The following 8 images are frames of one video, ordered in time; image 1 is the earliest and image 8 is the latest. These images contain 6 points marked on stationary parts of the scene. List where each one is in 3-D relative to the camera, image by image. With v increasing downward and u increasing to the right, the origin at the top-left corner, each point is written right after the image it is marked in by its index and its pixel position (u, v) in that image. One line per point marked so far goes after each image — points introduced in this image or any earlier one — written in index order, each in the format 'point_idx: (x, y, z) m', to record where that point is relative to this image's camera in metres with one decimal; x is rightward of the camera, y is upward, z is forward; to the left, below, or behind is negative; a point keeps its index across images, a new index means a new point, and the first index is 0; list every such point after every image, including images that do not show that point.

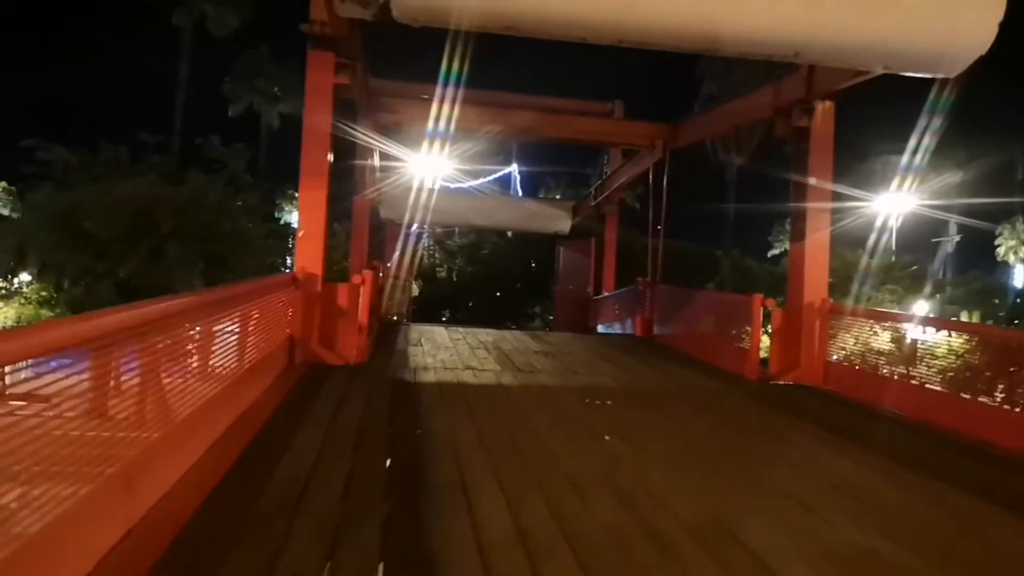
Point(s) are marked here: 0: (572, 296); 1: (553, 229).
0: (+1.3, -0.2, +16.3) m
1: (+1.0, +1.5, +18.6) m
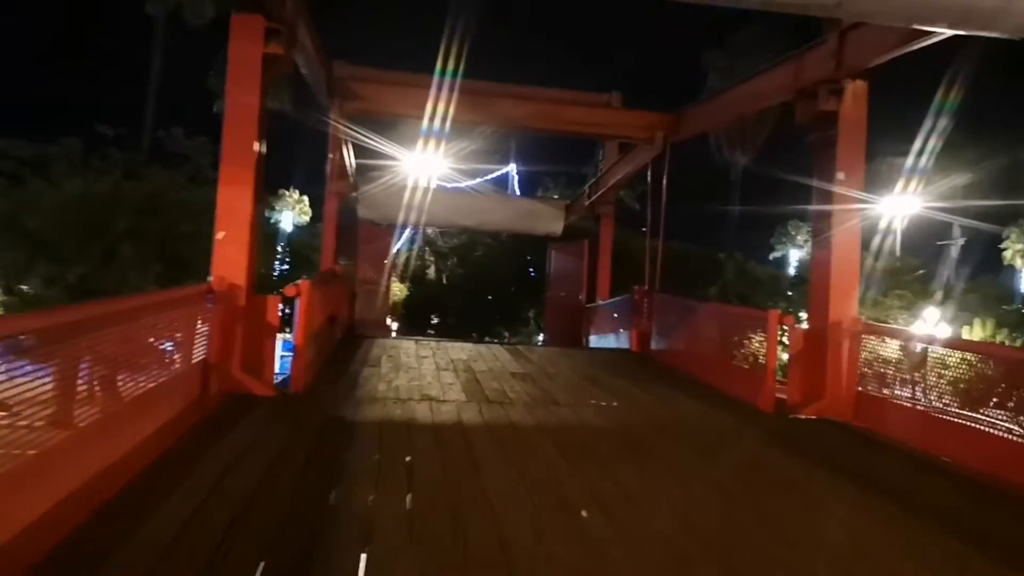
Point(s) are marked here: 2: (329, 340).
0: (+1.0, -0.3, +15.0) m
1: (+0.8, +1.3, +17.3) m
2: (-2.2, -0.6, +9.0) m
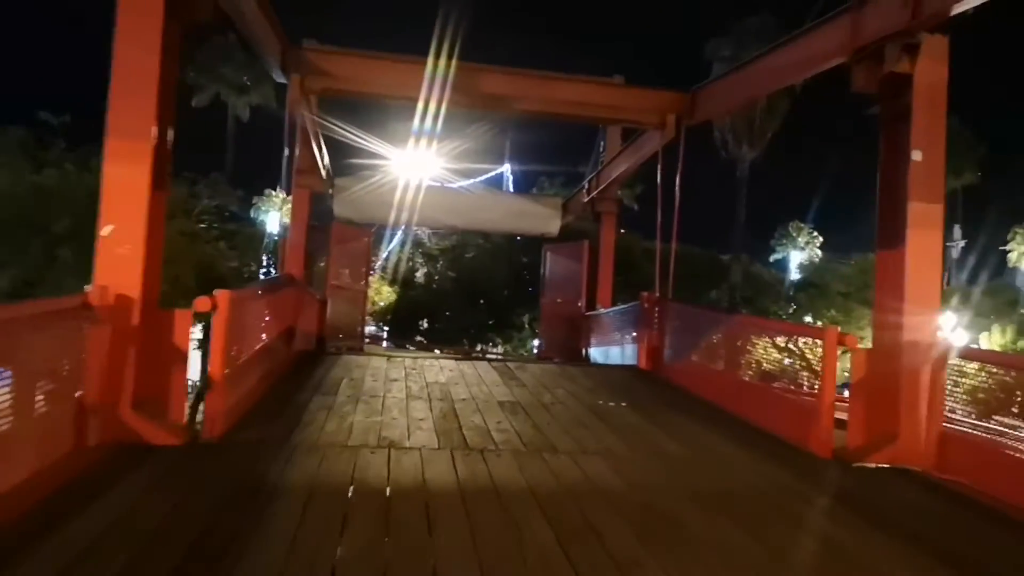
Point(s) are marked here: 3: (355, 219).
0: (+0.9, -0.4, +13.5) m
1: (+0.6, +1.2, +15.8) m
2: (-2.3, -0.7, +7.5) m
3: (-3.2, +1.4, +15.3) m
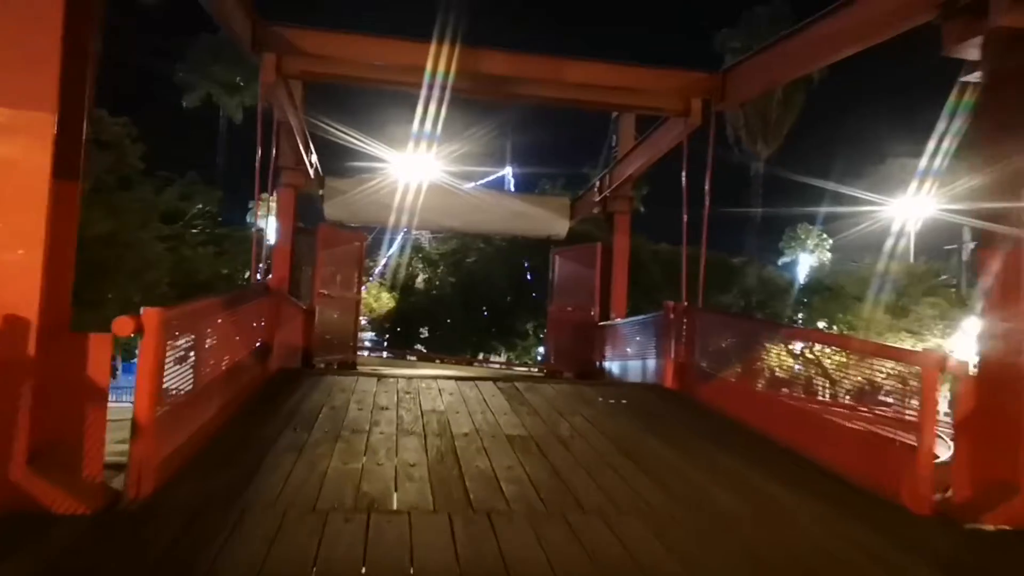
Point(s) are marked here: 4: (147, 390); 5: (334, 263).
0: (+0.9, -0.5, +12.4) m
1: (+0.7, +1.1, +14.7) m
2: (-2.3, -0.8, +6.4) m
3: (-3.1, +1.2, +14.2) m
4: (-1.8, -0.5, +3.7) m
5: (-2.8, +0.4, +11.6) m
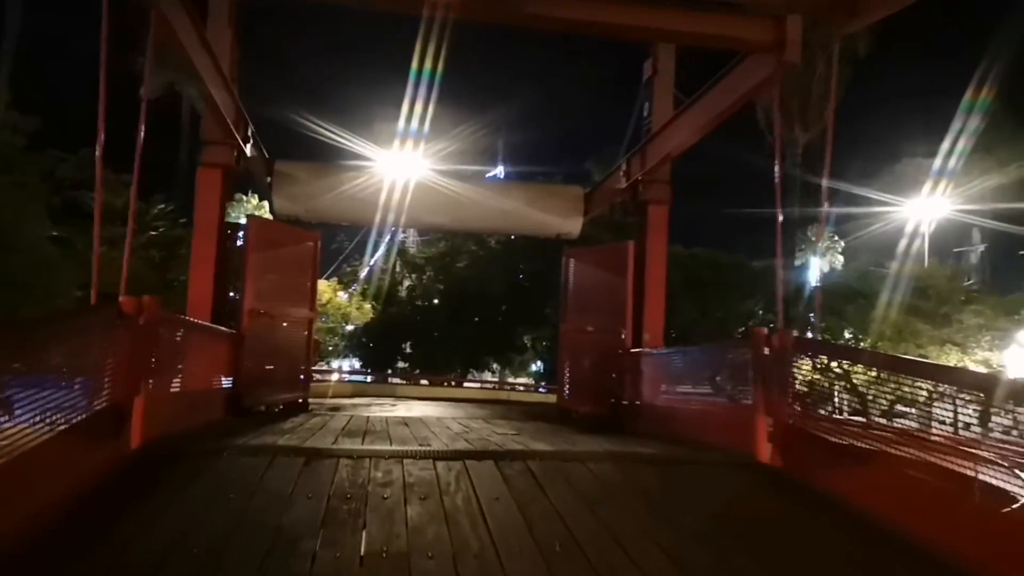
0: (+1.0, -0.7, +9.5) m
1: (+0.7, +0.9, +11.8) m
2: (-2.2, -0.9, +3.5) m
3: (-3.1, +1.1, +11.3) m
4: (-1.7, -0.6, +0.8) m
5: (-2.7, +0.2, +8.7) m
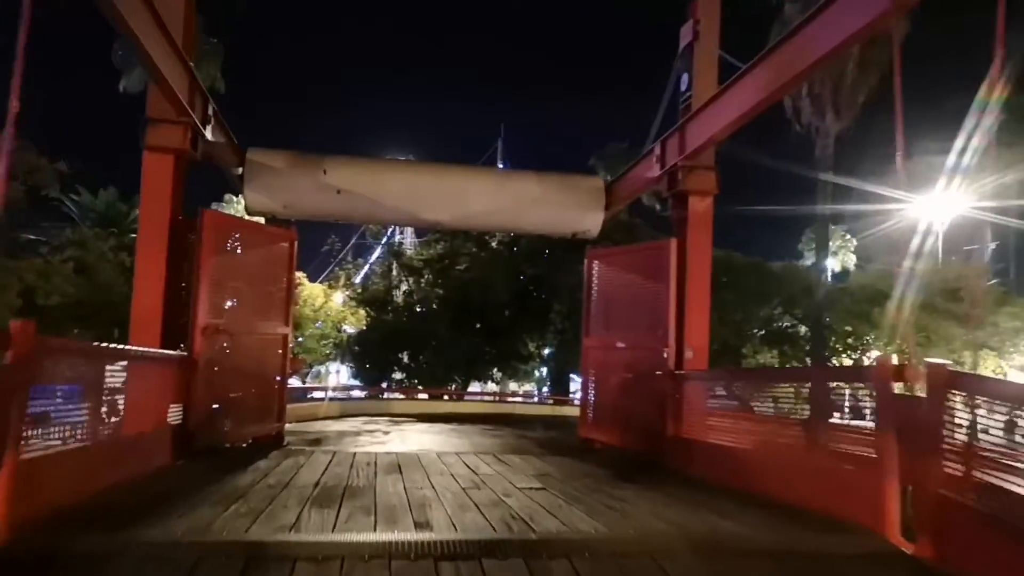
0: (+1.1, -0.8, +8.0) m
1: (+0.8, +0.8, +10.3) m
2: (-2.0, -1.0, +2.0) m
3: (-3.0, +0.9, +9.8) m
4: (-1.5, -0.7, -0.7) m
5: (-2.6, +0.1, +7.2) m
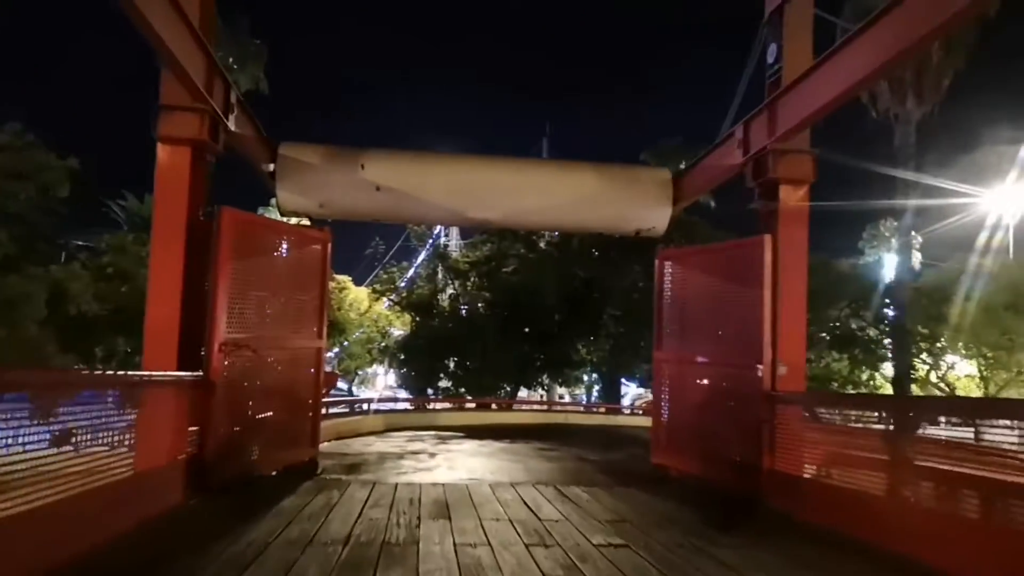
0: (+1.7, -0.8, +6.9) m
1: (+1.5, +0.8, +9.2) m
2: (-1.8, -1.1, +1.1) m
3: (-2.3, +0.9, +9.0) m
4: (-1.4, -0.8, -1.6) m
5: (-2.1, 0.0, +6.3) m
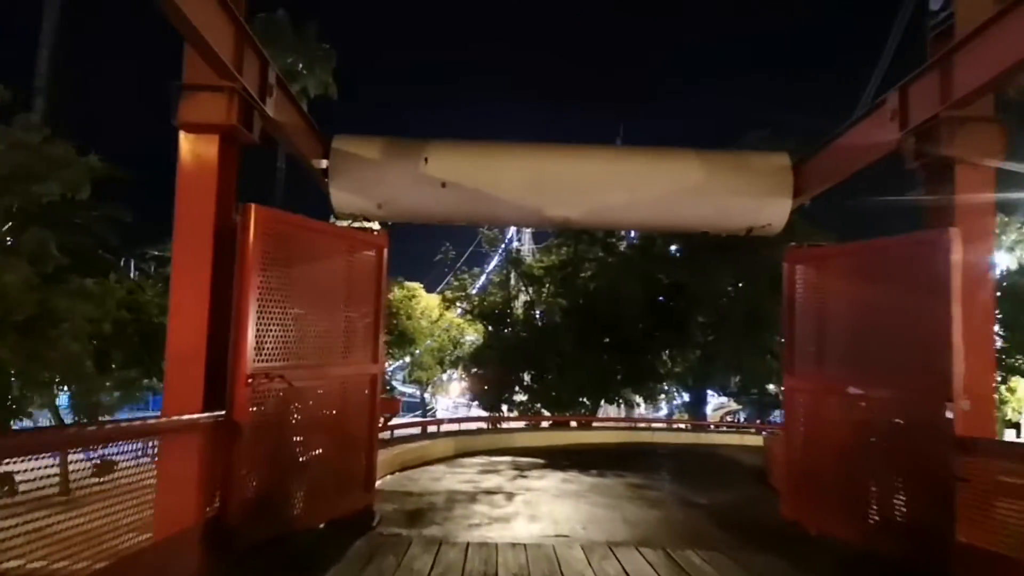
0: (+2.4, -0.9, +5.5) m
1: (+2.4, +0.7, +7.8) m
2: (-1.6, -1.2, 0.0) m
3: (-1.4, +0.7, +7.9) m
4: (-1.5, -0.8, -2.8) m
5: (-1.4, -0.1, +5.2) m
